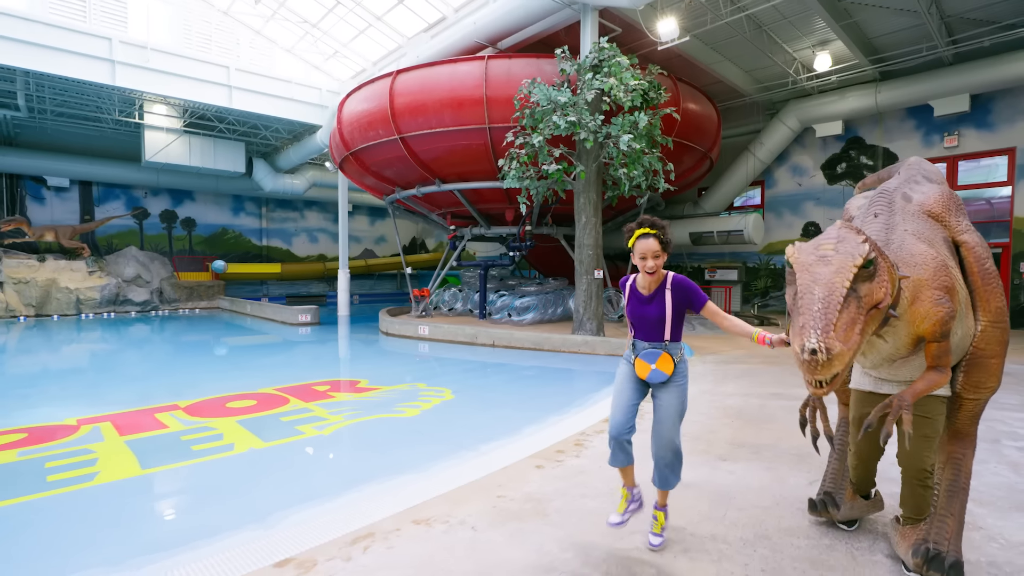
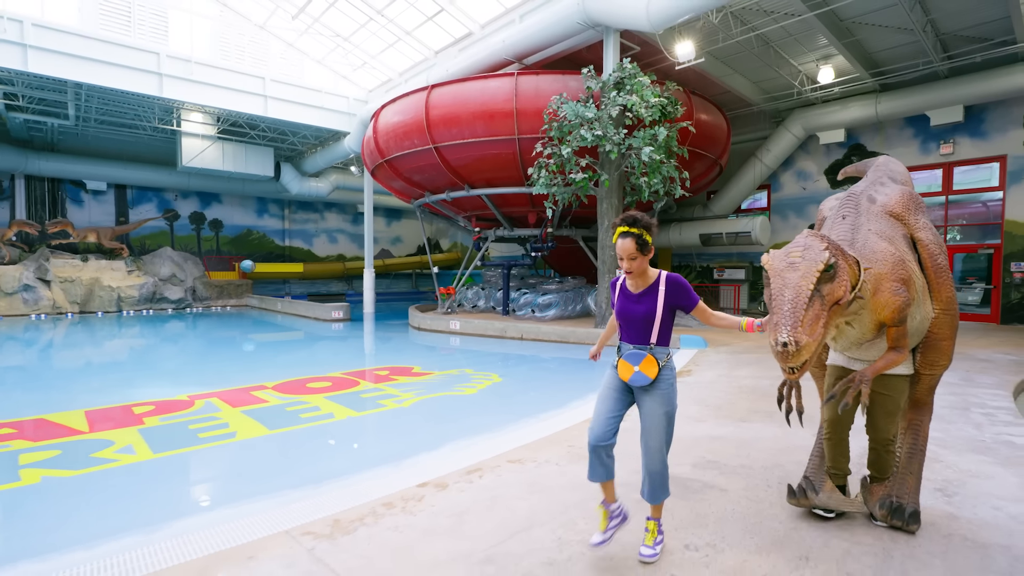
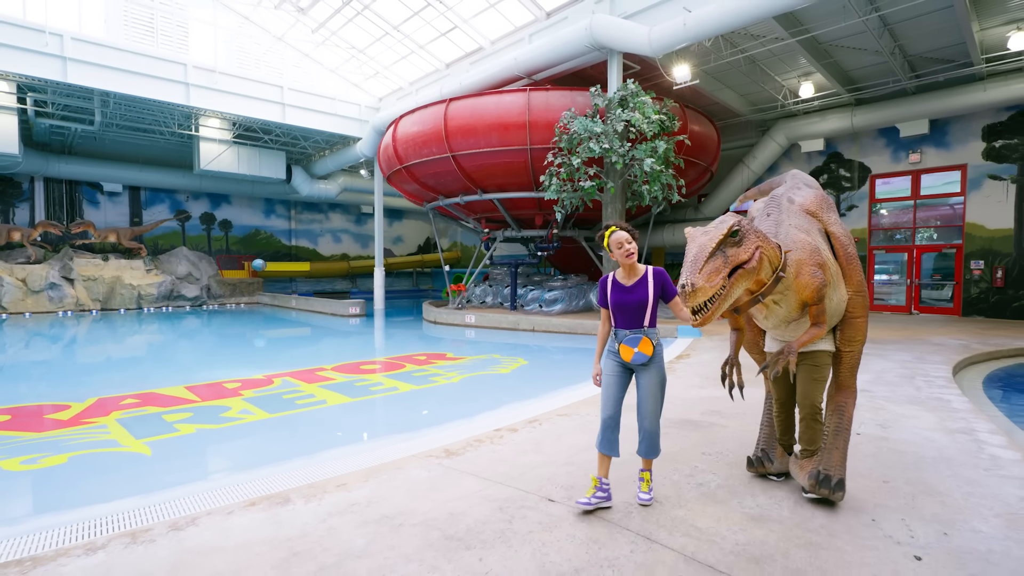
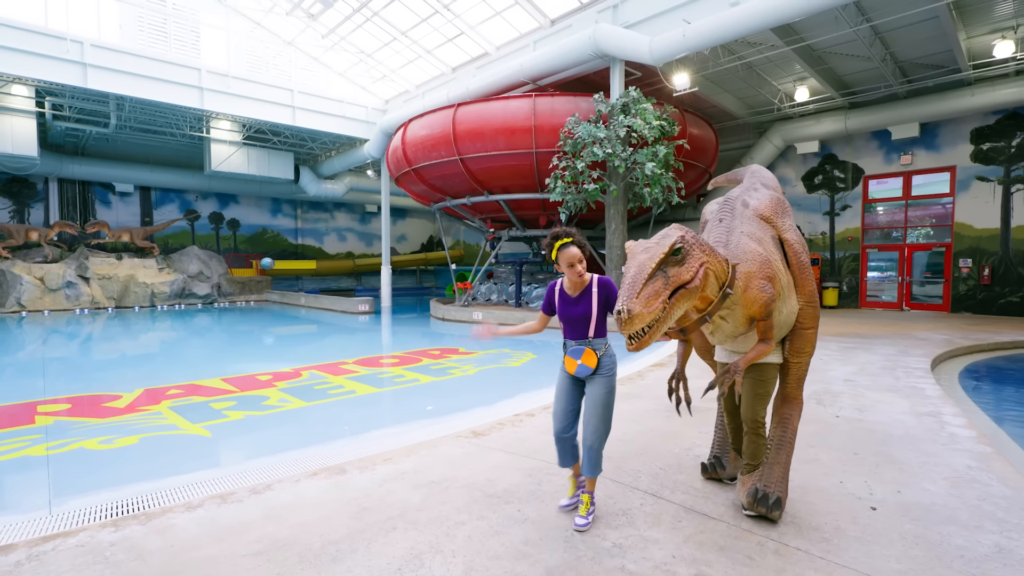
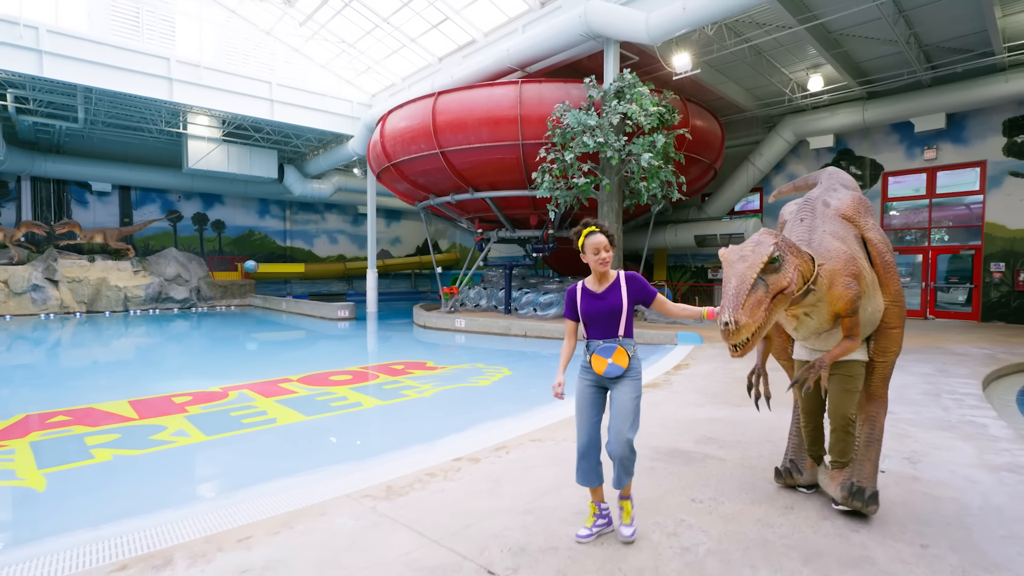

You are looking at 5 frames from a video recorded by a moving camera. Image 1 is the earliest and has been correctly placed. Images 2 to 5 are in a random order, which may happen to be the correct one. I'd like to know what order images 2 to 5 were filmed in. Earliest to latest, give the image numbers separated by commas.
2, 5, 3, 4
